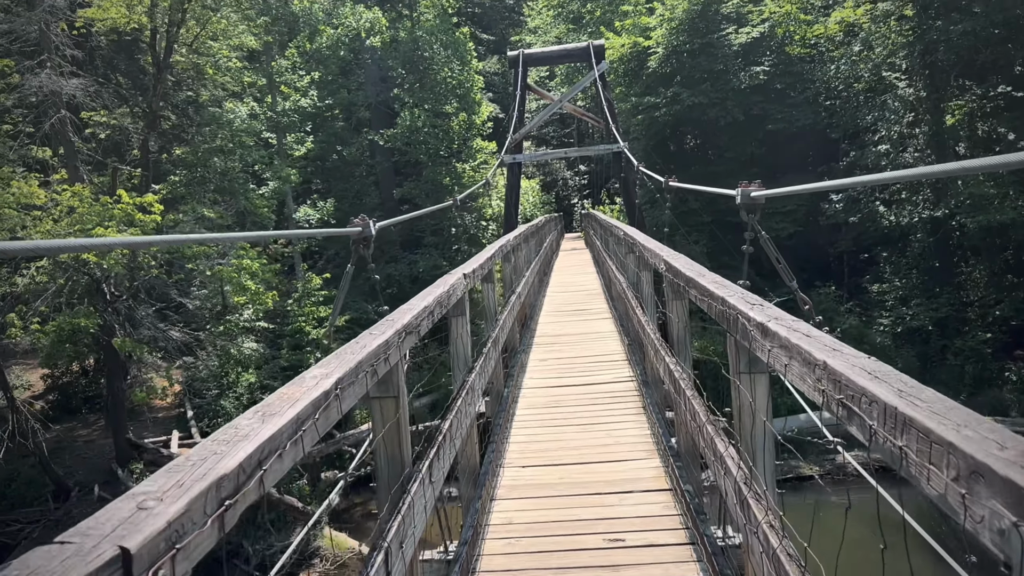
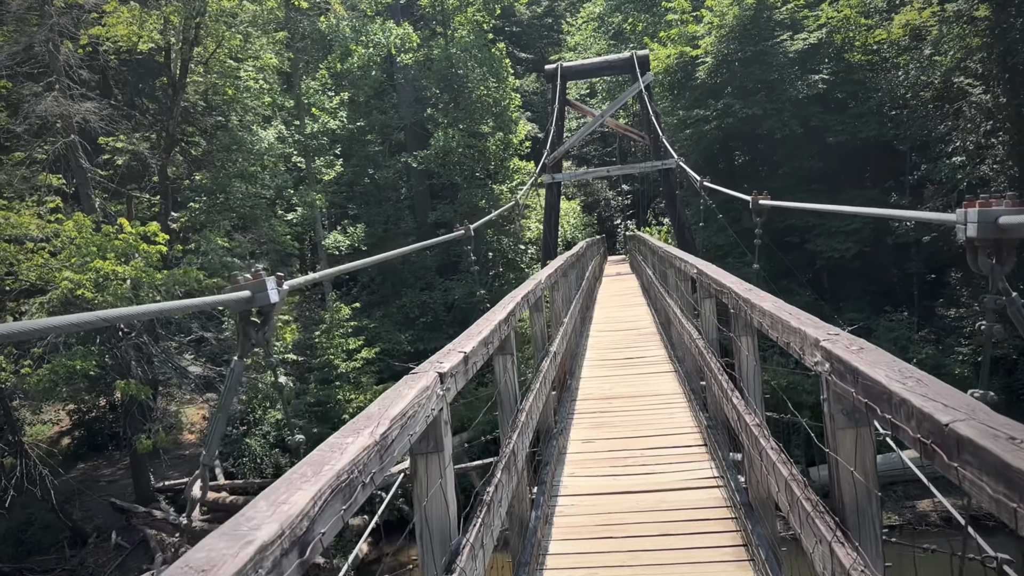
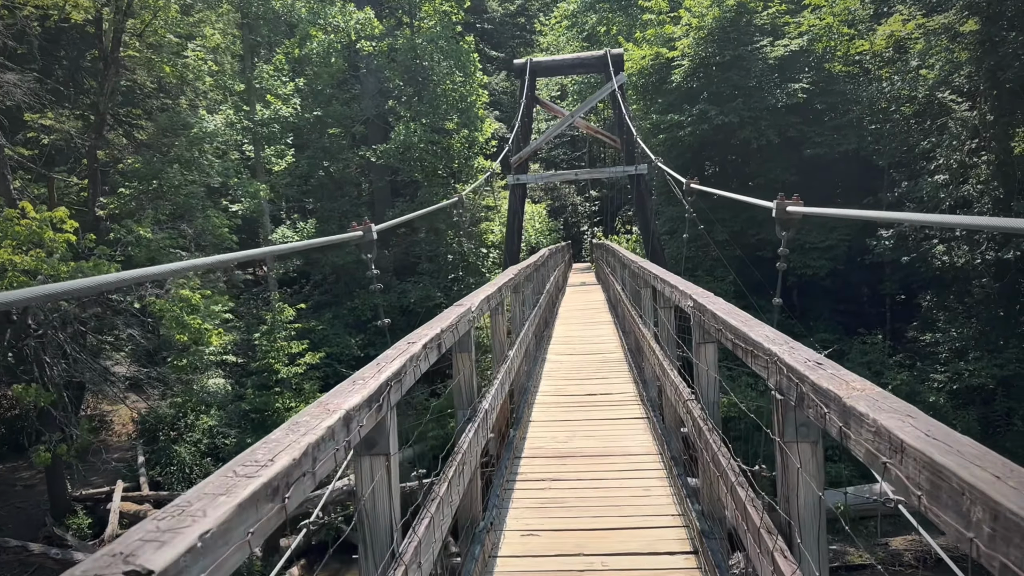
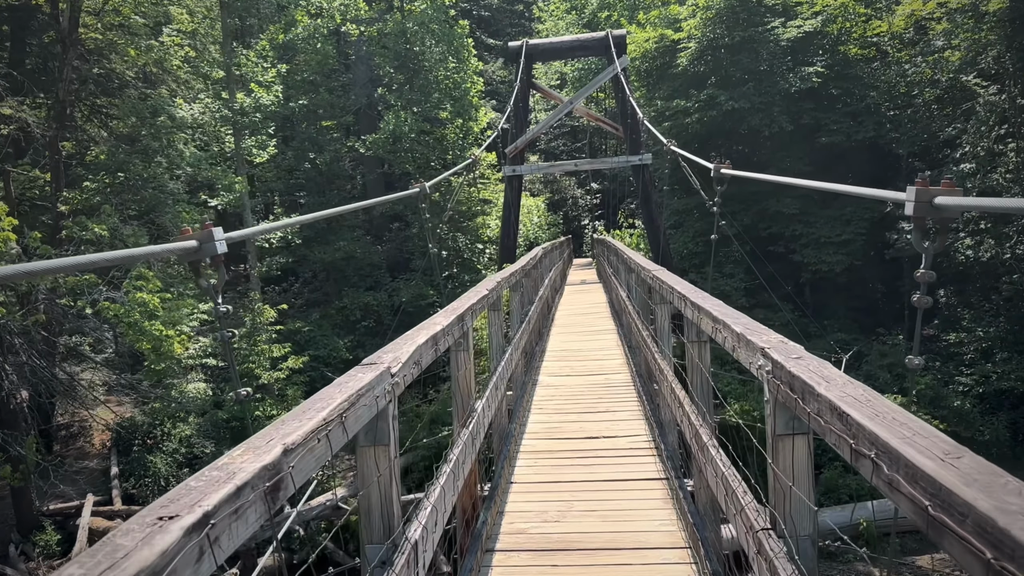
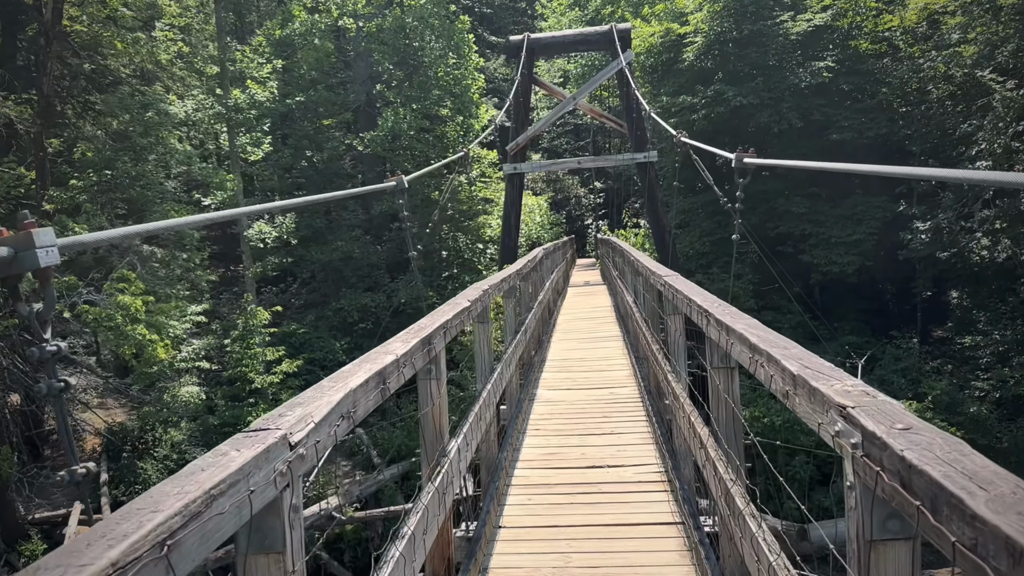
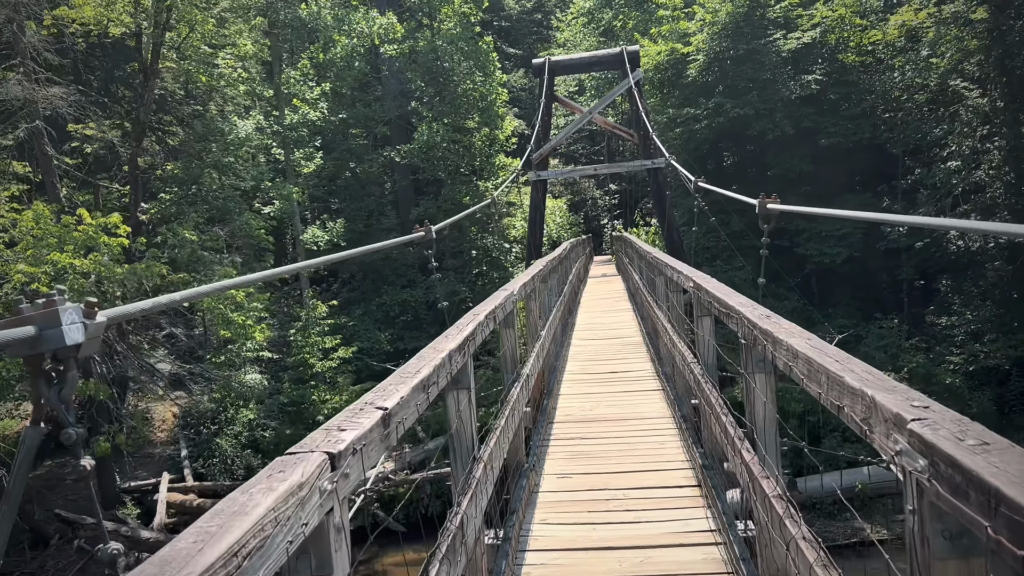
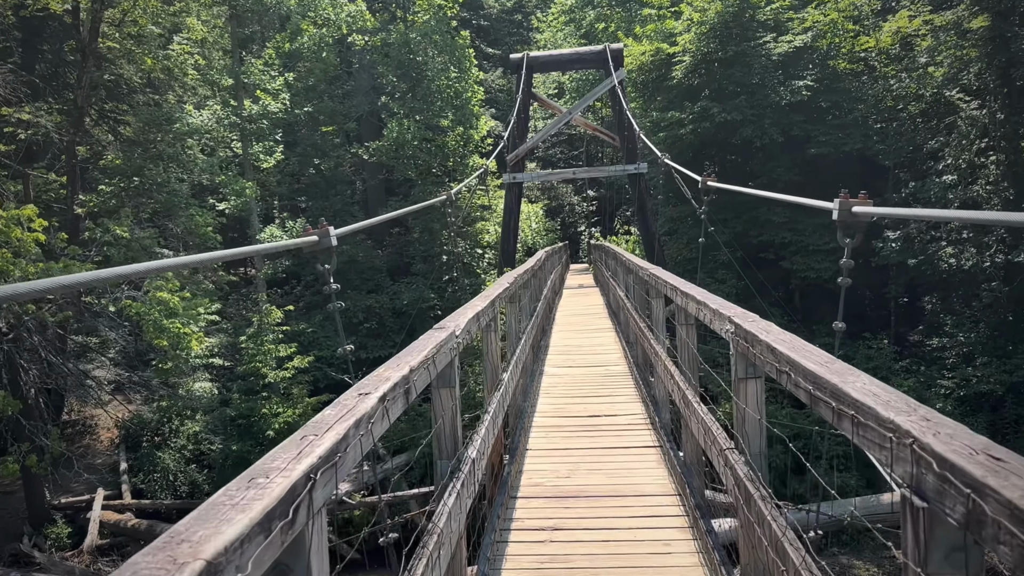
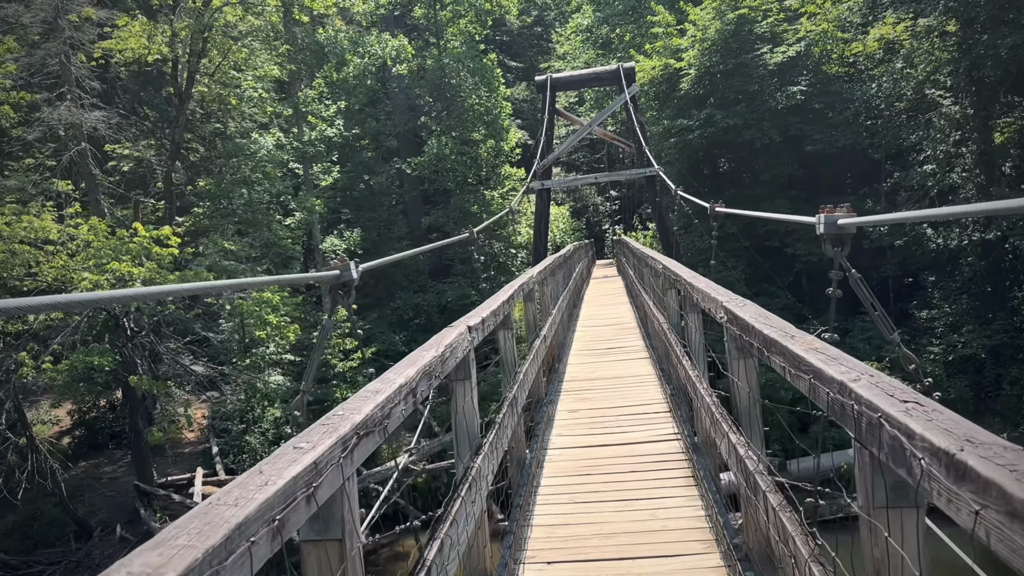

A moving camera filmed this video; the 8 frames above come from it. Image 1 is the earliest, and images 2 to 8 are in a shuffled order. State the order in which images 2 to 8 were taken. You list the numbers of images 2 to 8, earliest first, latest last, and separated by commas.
8, 2, 6, 3, 7, 4, 5
